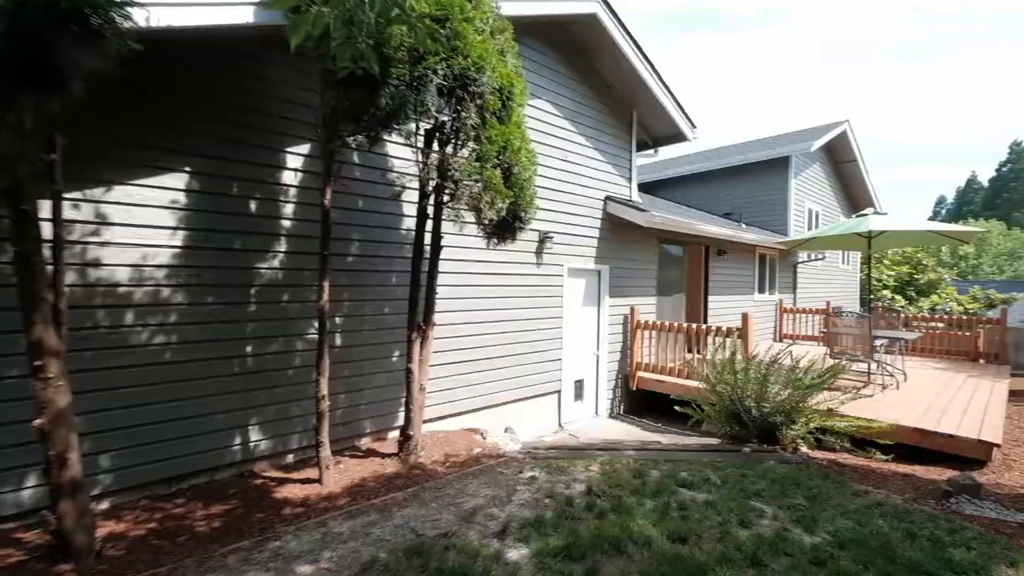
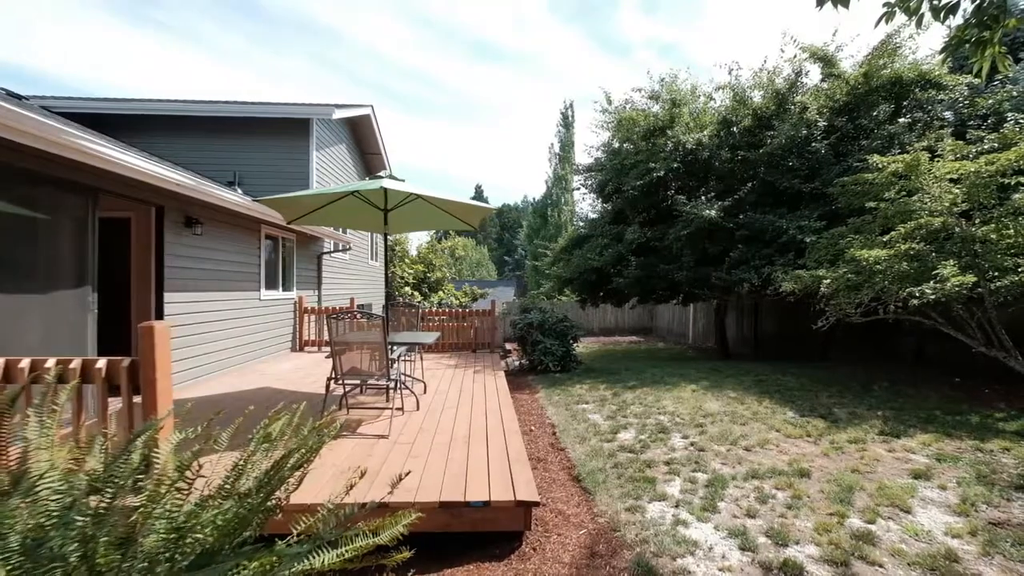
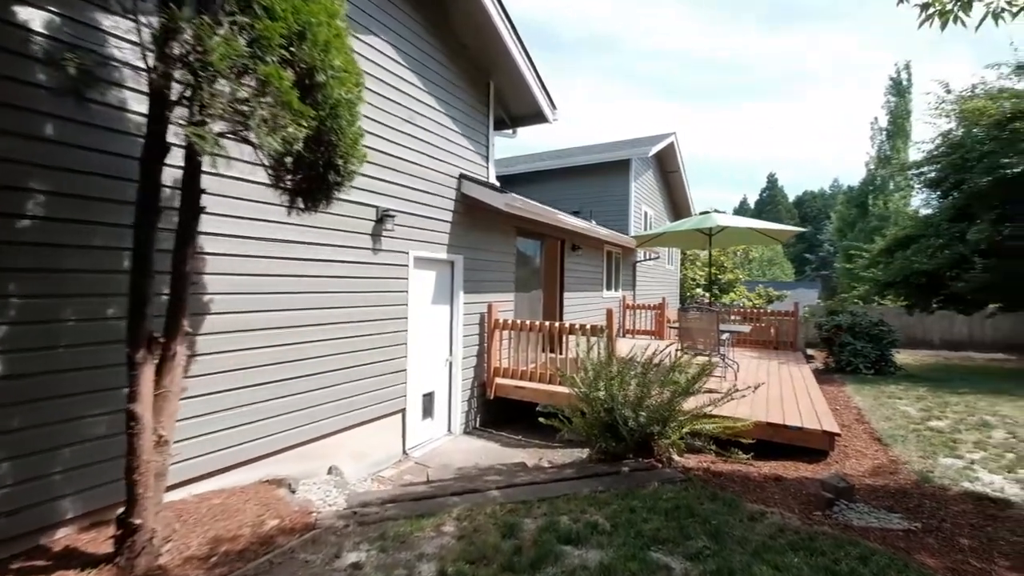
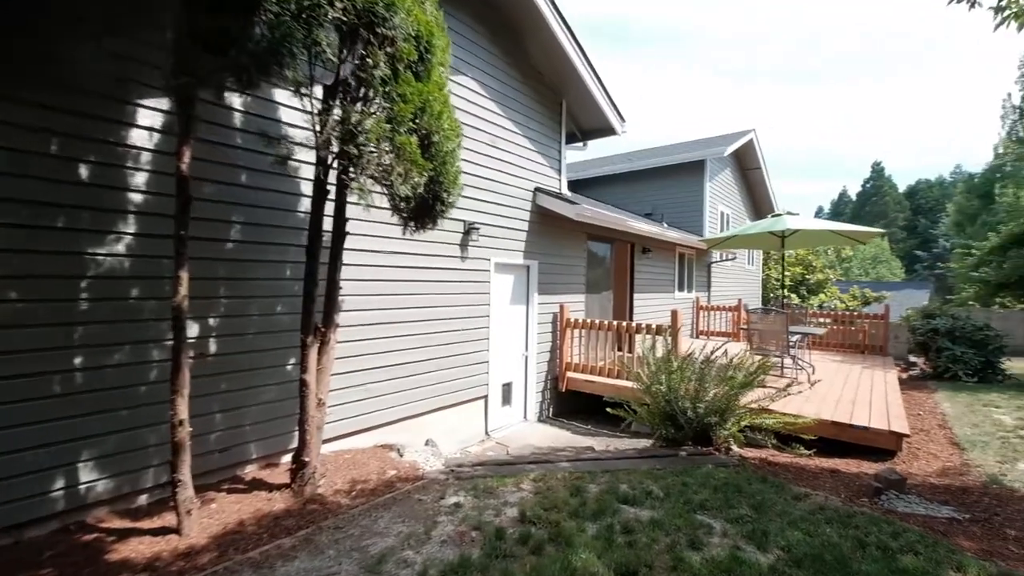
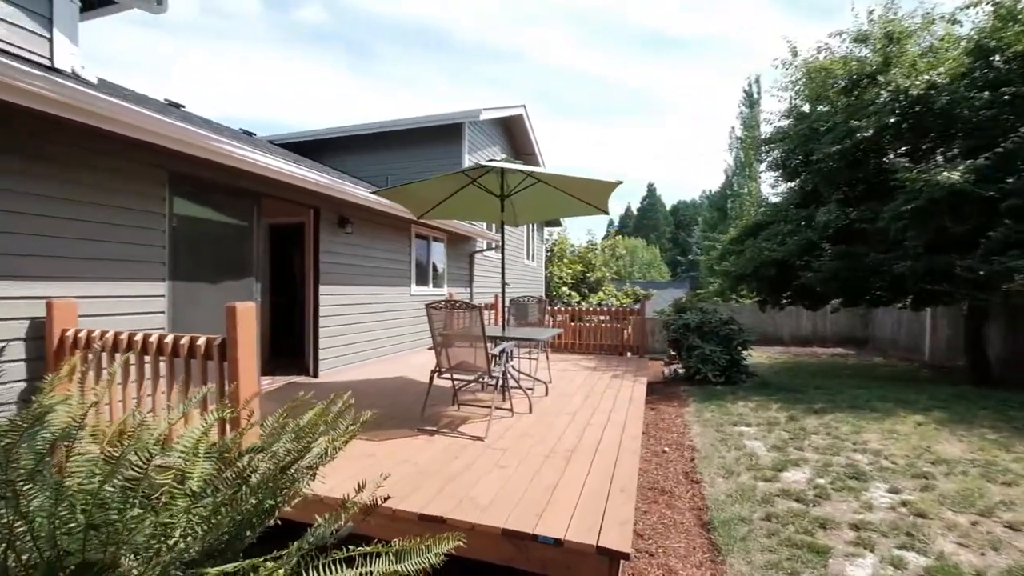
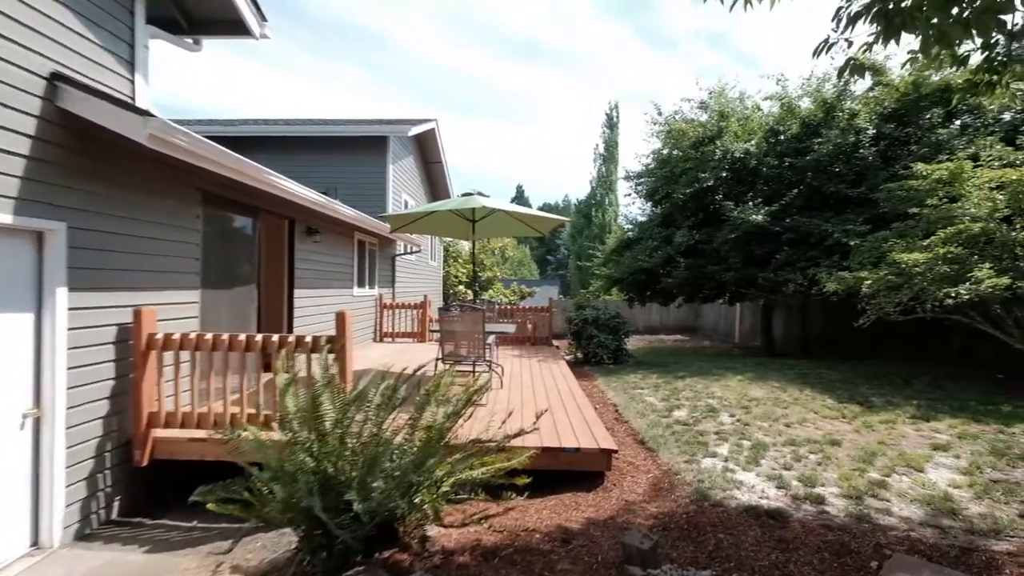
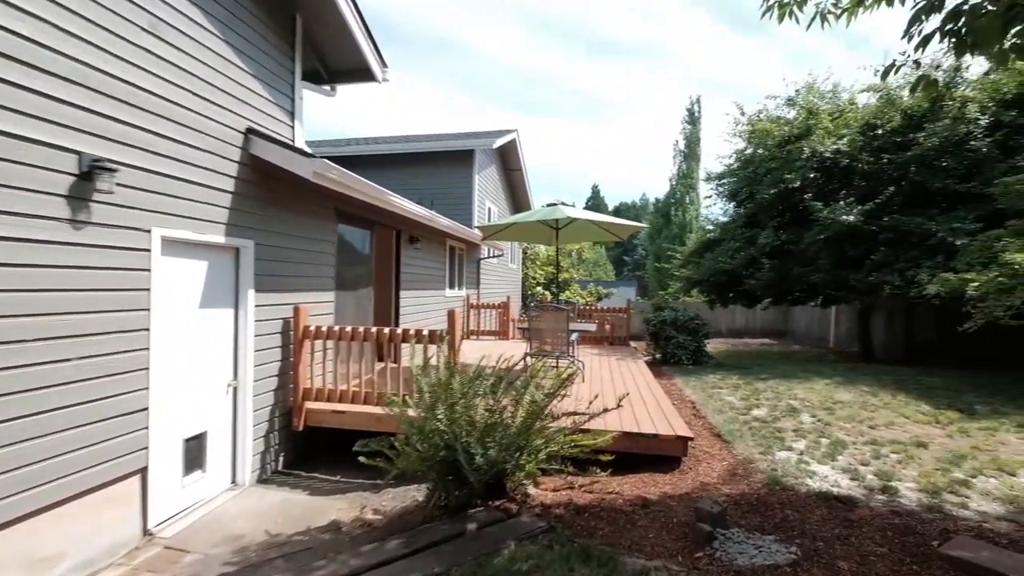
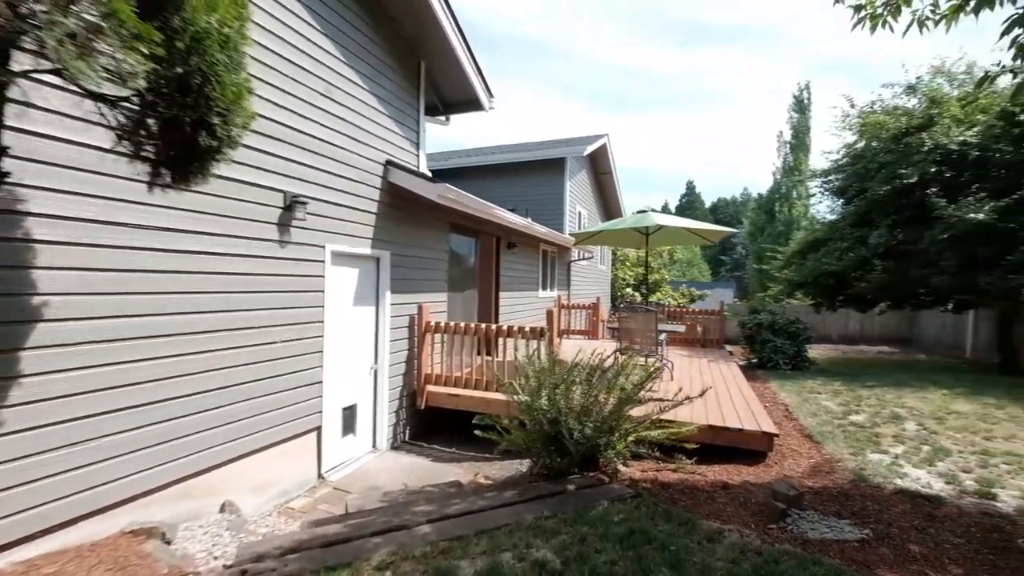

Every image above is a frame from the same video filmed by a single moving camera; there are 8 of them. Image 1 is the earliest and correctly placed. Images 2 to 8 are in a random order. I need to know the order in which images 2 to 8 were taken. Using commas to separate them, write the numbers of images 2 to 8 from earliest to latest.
4, 3, 8, 7, 6, 2, 5
